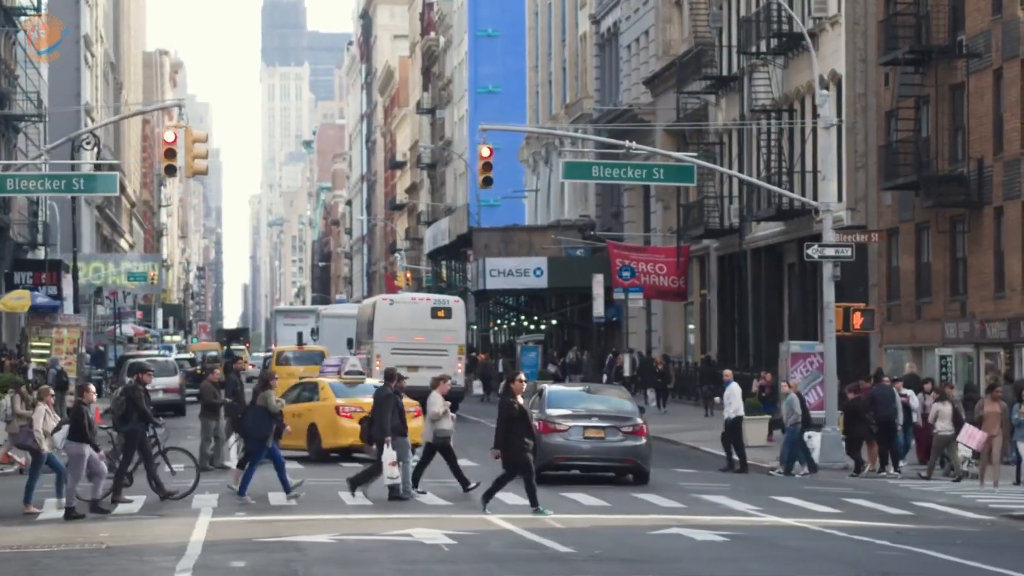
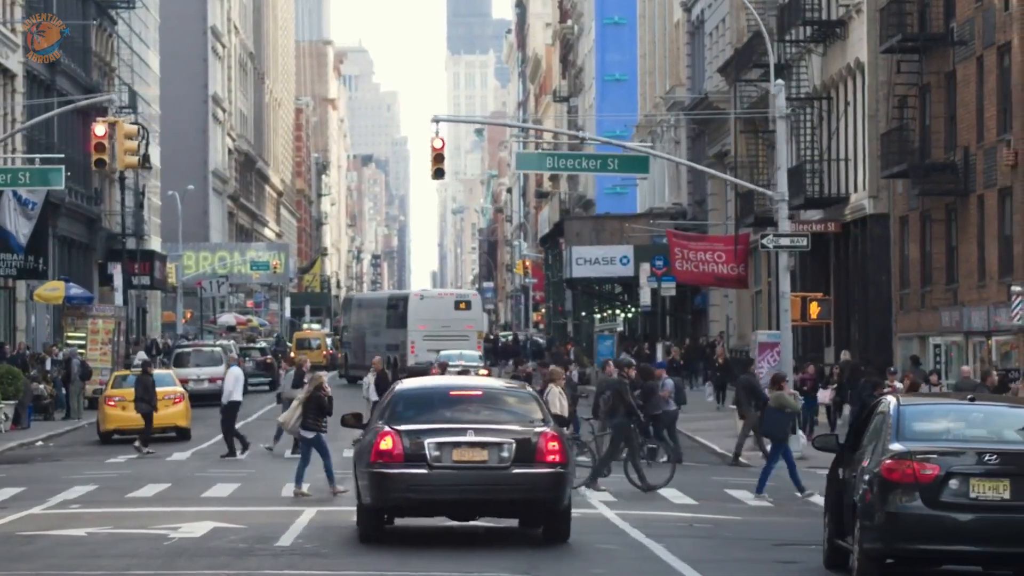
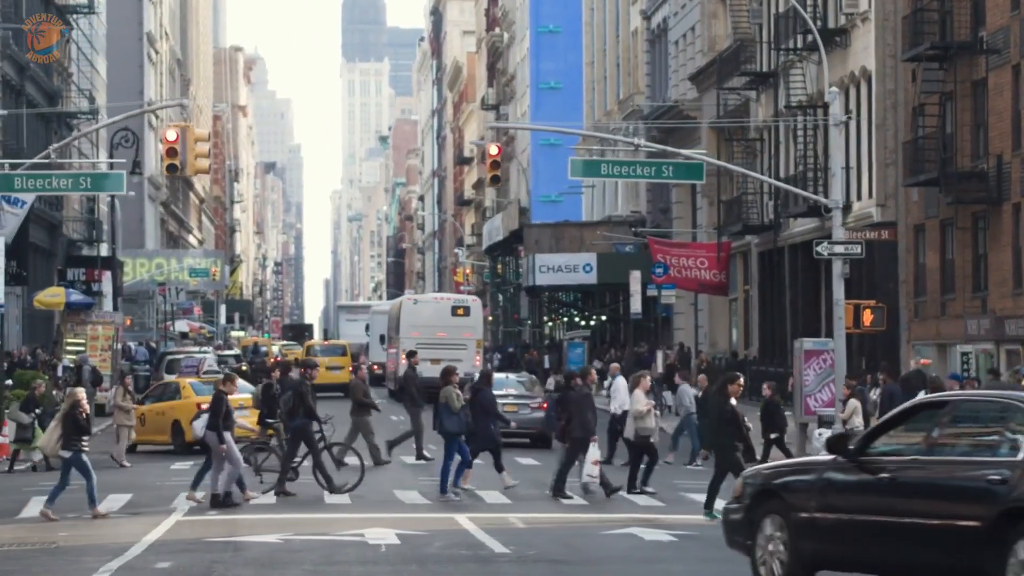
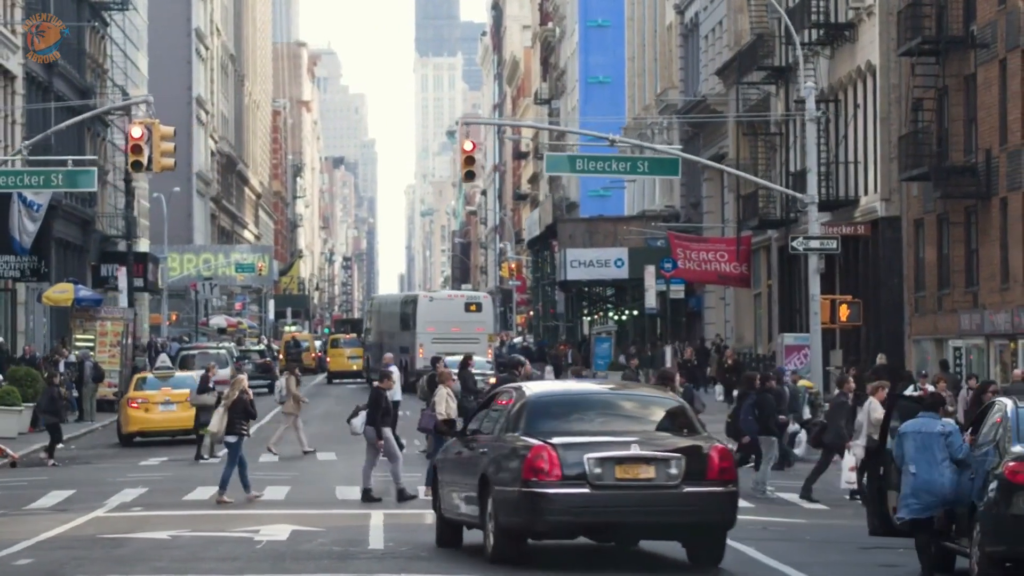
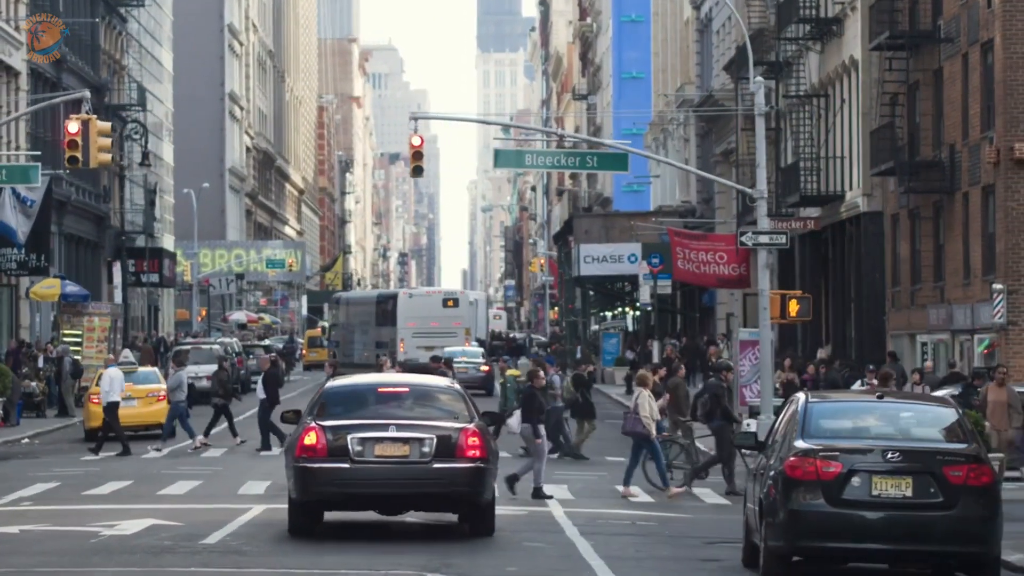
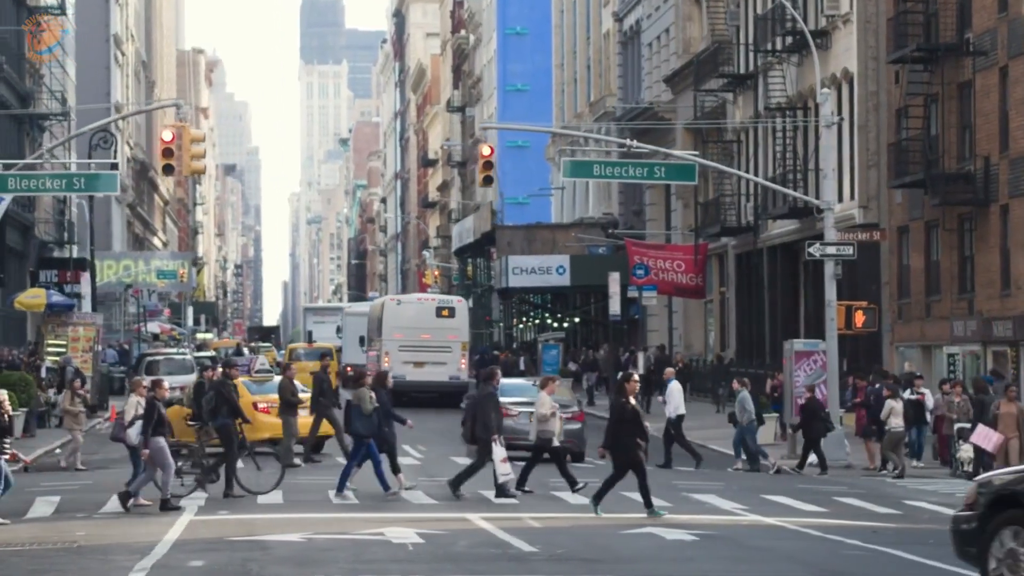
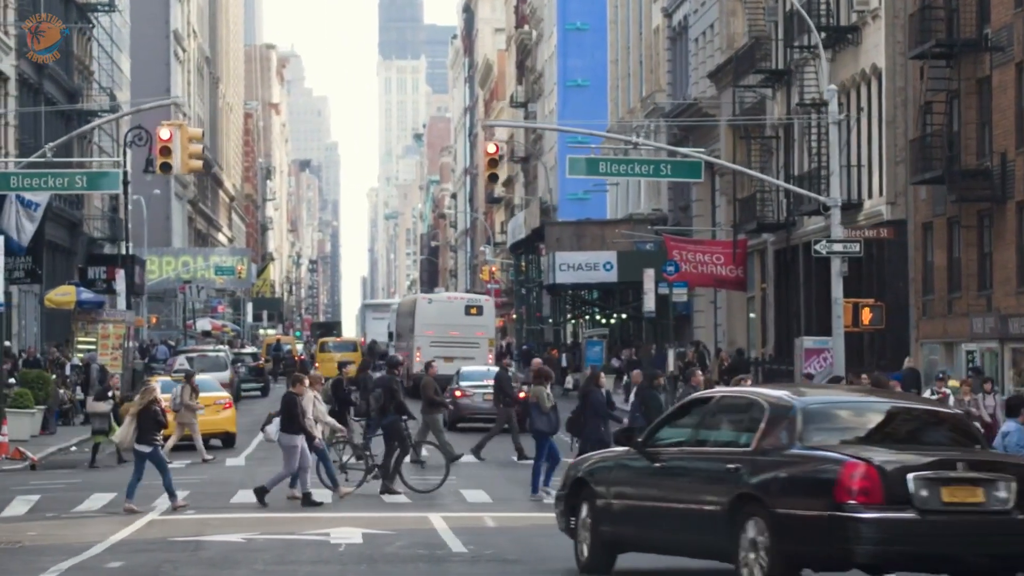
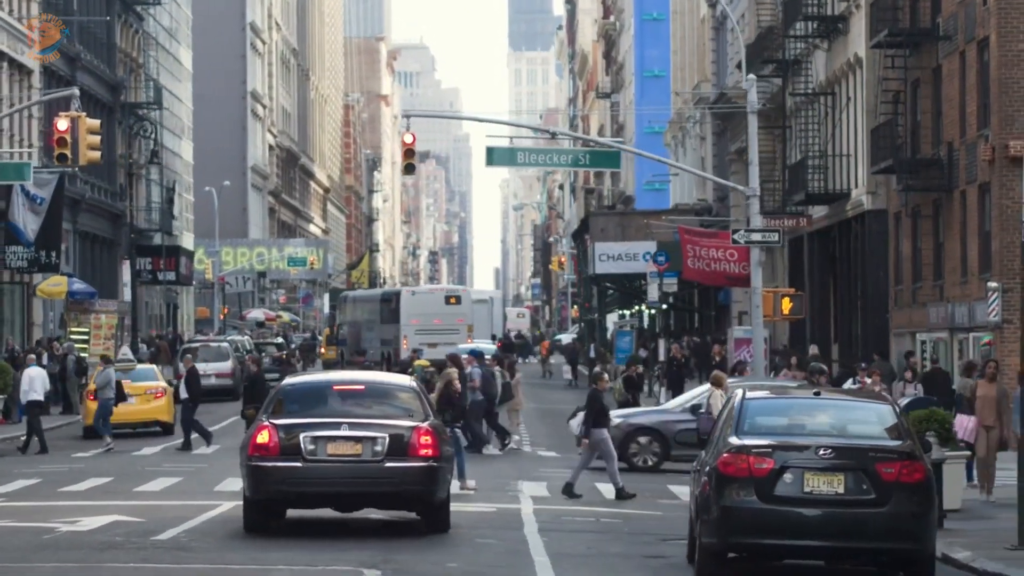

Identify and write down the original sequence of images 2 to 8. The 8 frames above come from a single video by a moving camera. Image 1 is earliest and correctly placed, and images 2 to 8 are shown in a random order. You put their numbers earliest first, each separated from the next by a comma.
6, 3, 7, 4, 2, 5, 8
